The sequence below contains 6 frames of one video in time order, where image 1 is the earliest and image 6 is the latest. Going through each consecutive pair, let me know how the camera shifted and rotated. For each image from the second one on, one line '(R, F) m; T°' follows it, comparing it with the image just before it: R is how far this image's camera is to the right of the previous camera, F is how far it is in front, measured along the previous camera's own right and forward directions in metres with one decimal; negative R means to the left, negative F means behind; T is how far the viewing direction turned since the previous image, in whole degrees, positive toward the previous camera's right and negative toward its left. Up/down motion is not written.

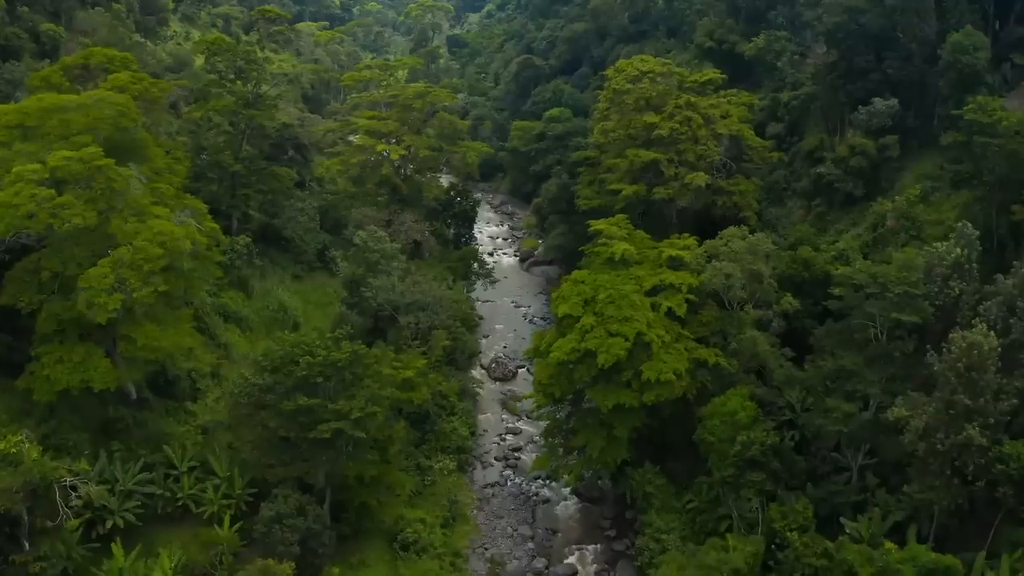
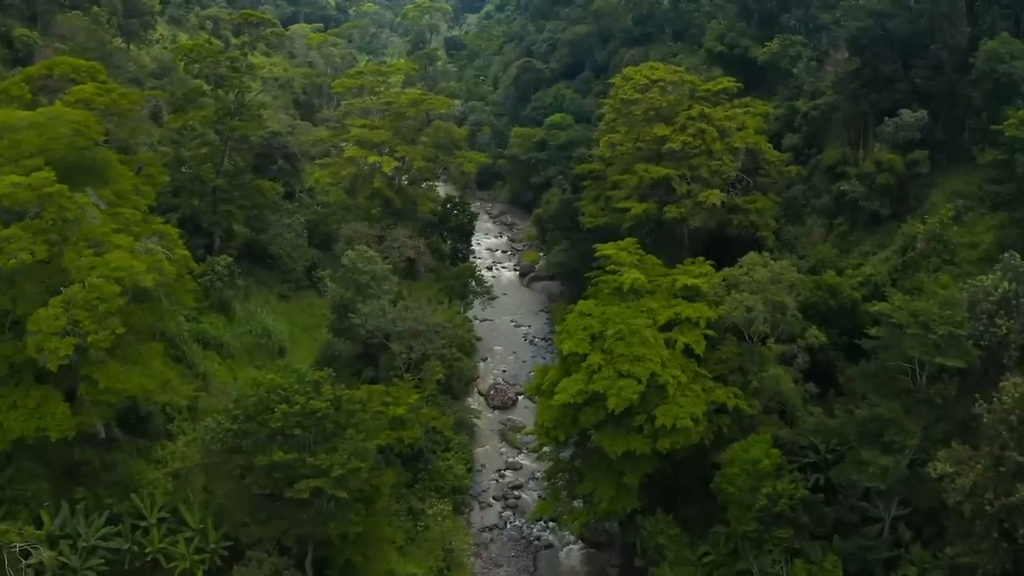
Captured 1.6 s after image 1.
(0.0, +1.7) m; 0°
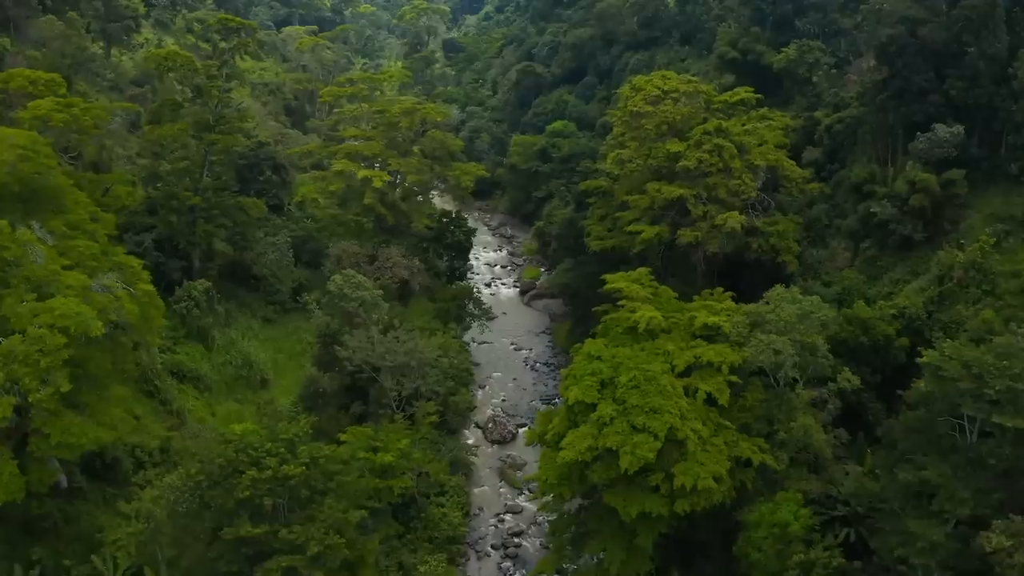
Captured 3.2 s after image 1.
(0.0, +1.7) m; 0°
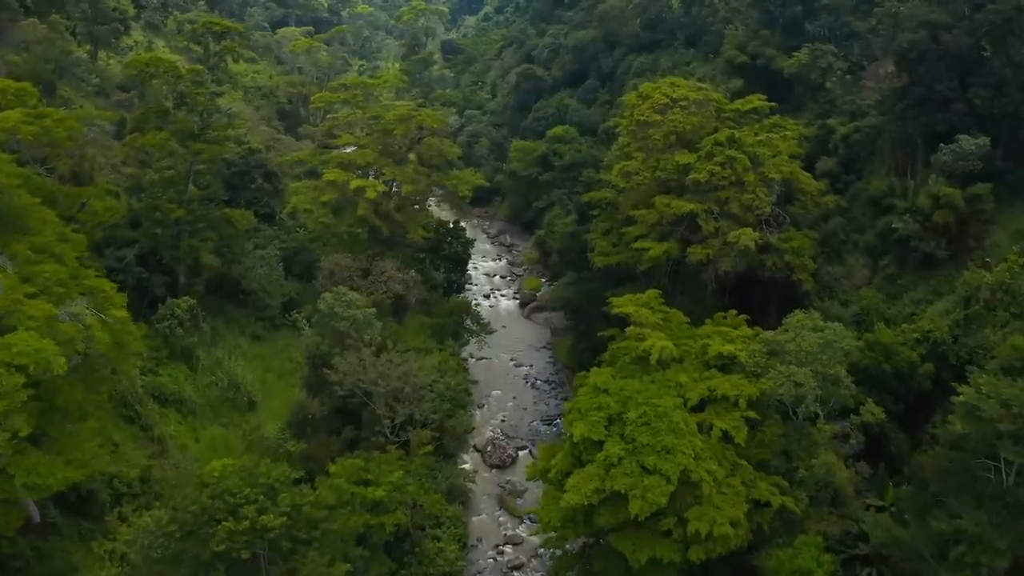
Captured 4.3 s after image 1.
(0.0, +1.1) m; 0°
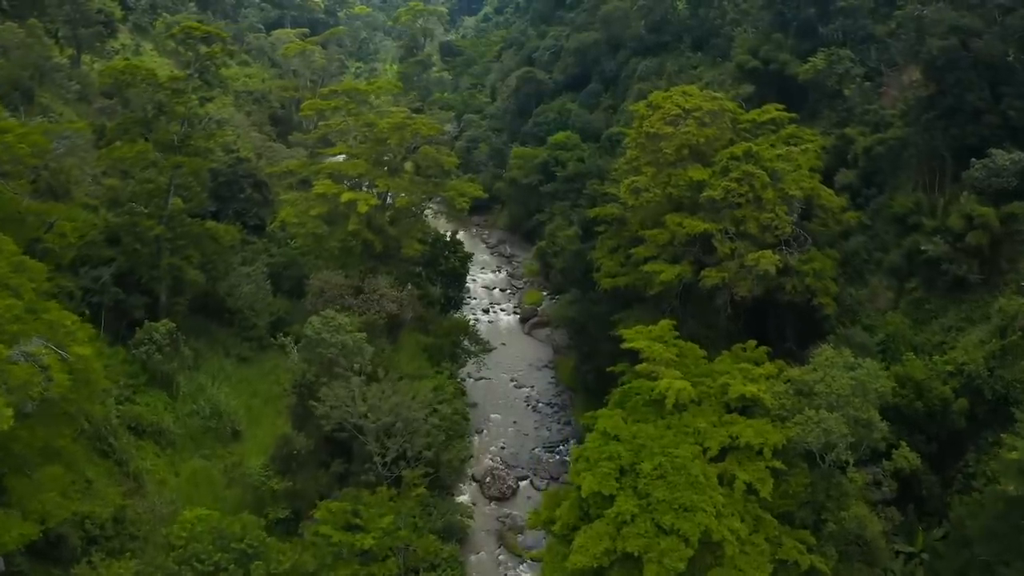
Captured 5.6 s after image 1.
(0.0, +1.3) m; 0°
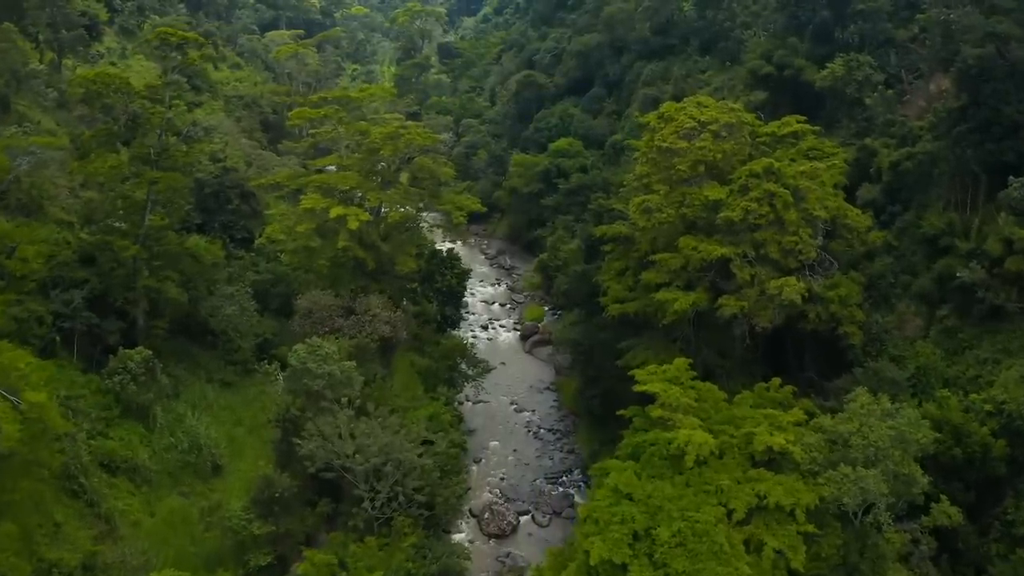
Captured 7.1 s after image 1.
(0.0, +1.4) m; 0°
